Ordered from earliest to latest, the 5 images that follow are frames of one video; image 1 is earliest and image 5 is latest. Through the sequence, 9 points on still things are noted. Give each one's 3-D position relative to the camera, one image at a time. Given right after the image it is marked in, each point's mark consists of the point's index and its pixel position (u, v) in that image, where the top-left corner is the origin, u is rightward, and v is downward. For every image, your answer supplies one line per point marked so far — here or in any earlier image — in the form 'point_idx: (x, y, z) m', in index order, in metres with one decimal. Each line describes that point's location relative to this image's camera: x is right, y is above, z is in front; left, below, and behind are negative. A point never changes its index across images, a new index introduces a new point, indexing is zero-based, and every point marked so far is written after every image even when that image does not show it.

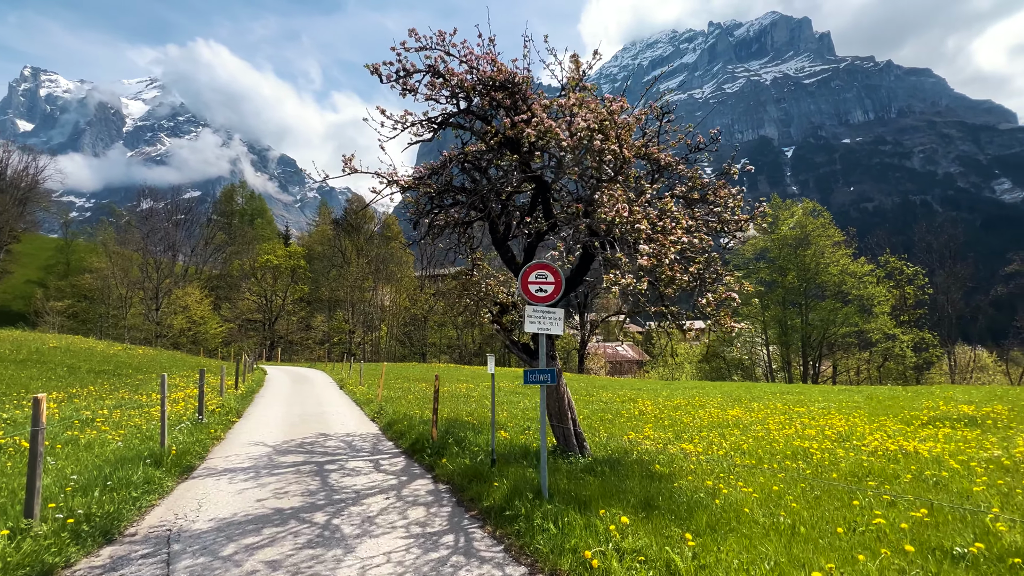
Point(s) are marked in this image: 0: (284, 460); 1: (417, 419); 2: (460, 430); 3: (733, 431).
0: (-4.6, -3.5, +9.1) m
1: (-2.6, -3.7, +12.5) m
2: (-1.3, -3.6, +11.3) m
3: (+6.4, -4.1, +12.9) m
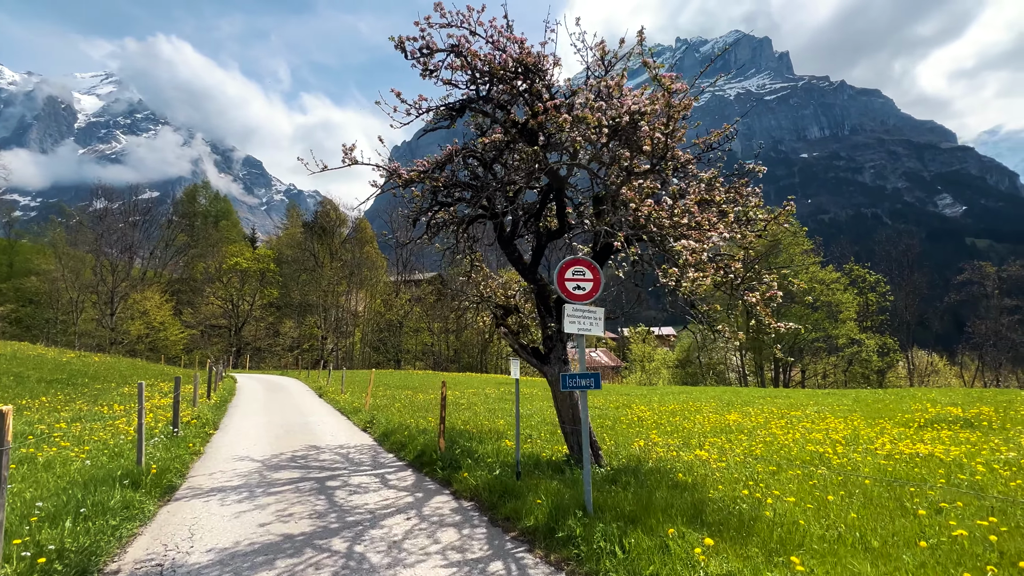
0: (-4.3, -3.5, +8.2) m
1: (-2.5, -3.7, +11.8) m
2: (-1.1, -3.6, +10.6) m
3: (+6.4, -4.2, +12.7) m
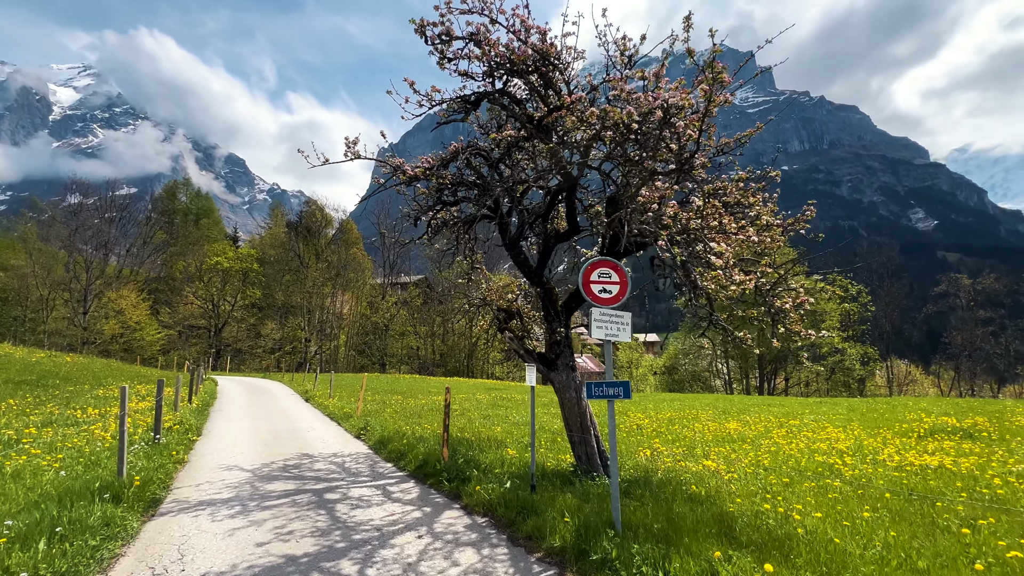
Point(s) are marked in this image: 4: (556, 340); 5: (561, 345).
0: (-4.1, -3.4, +7.7) m
1: (-2.5, -3.7, +11.3) m
2: (-1.0, -3.6, +10.2) m
3: (+6.4, -4.4, +12.5) m
4: (+1.0, -1.2, +10.1) m
5: (+1.1, -1.3, +10.0) m
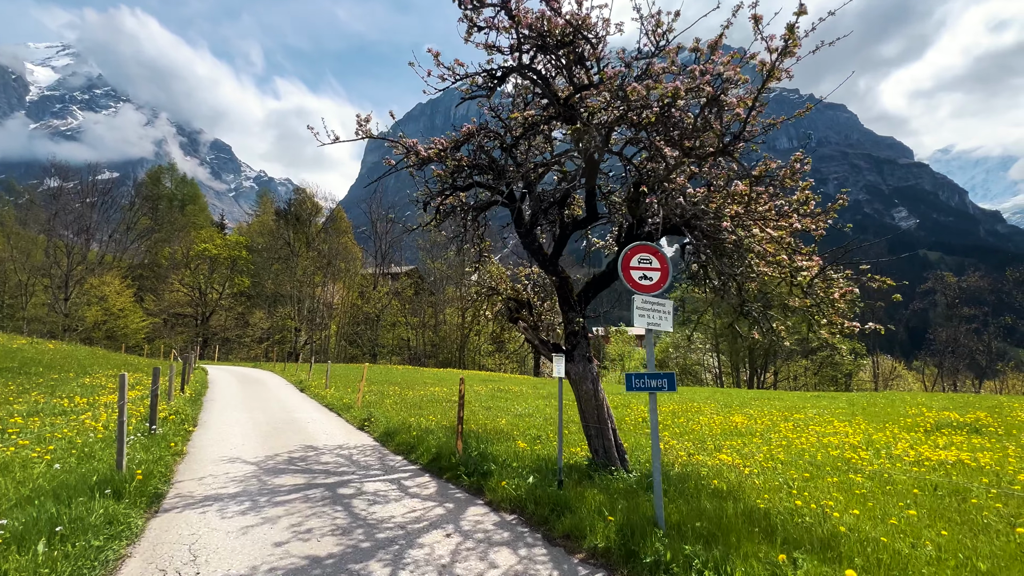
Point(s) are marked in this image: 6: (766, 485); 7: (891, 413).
0: (-3.8, -3.2, +7.3) m
1: (-2.2, -3.4, +10.9) m
2: (-0.7, -3.4, +9.8) m
3: (+6.7, -4.2, +12.4) m
4: (+1.3, -0.9, +9.8) m
5: (+1.4, -1.0, +9.7) m
6: (+4.7, -3.6, +8.2) m
7: (+13.7, -4.5, +16.3) m
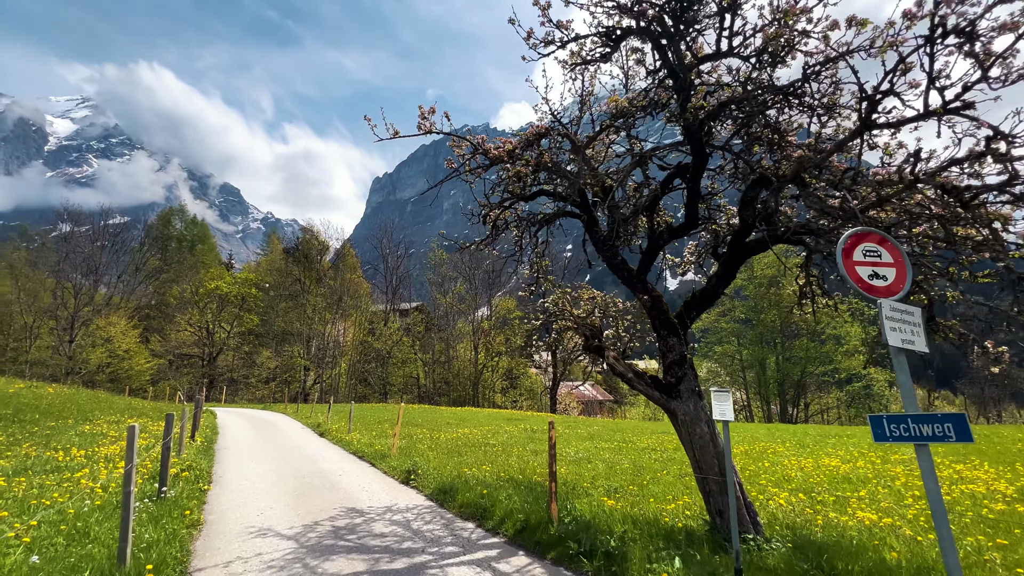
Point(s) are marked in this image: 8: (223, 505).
0: (-2.1, -3.4, +5.4) m
1: (-0.5, -3.9, +9.0) m
2: (+0.9, -3.8, +7.9) m
3: (+8.3, -4.6, +10.4) m
4: (+2.9, -1.3, +8.0) m
5: (+3.0, -1.4, +8.0) m
6: (+6.3, -3.8, +6.3) m
7: (+15.4, -5.1, +14.2) m
8: (-5.4, -4.0, +8.4) m
